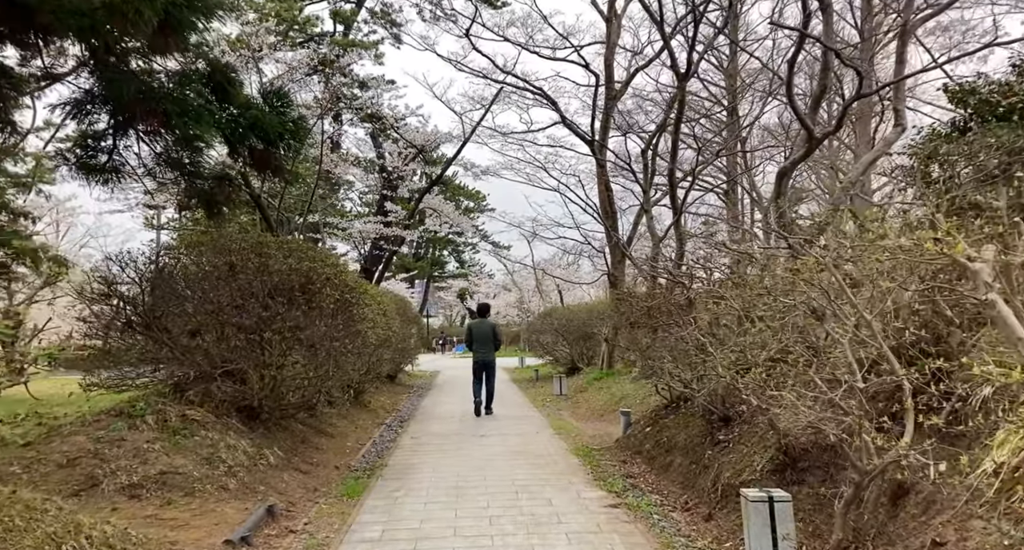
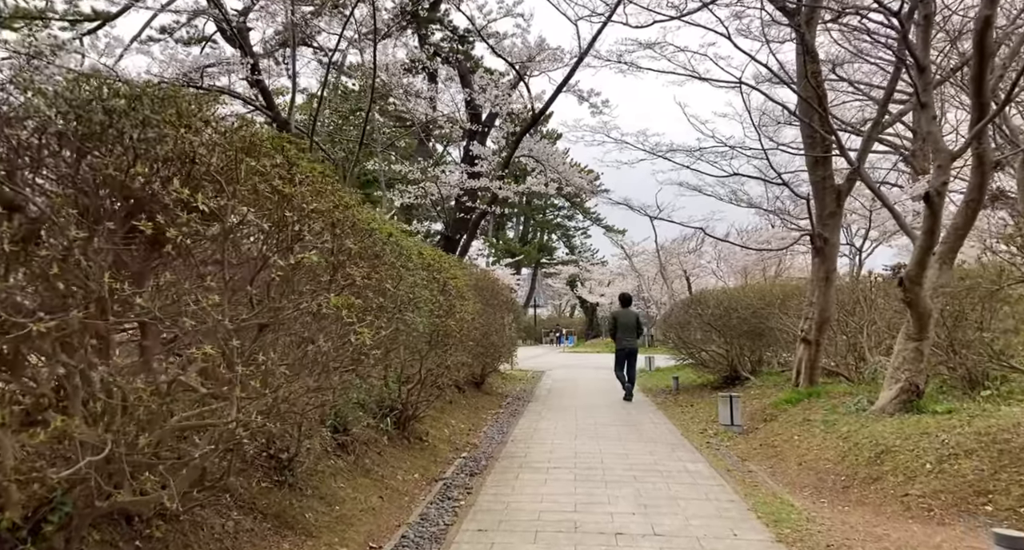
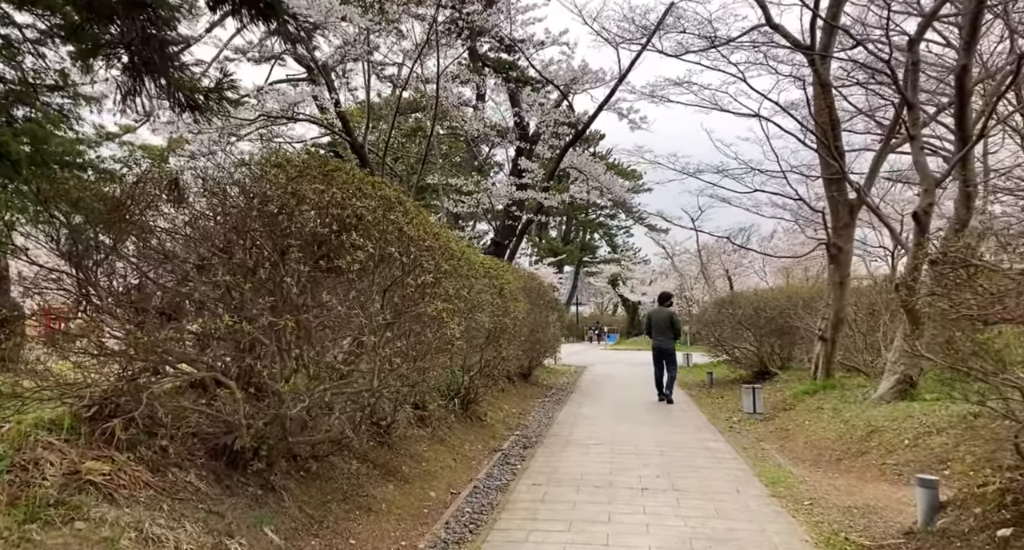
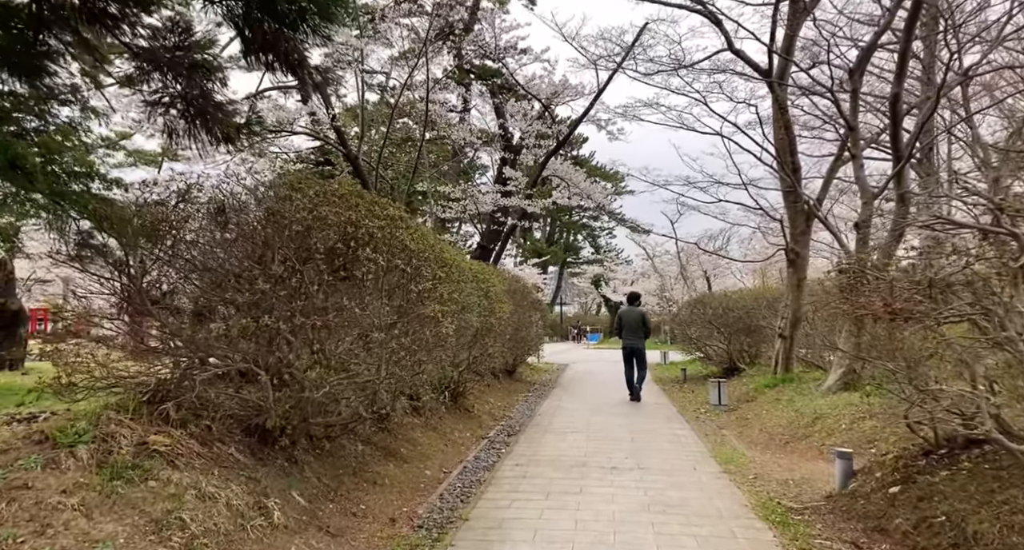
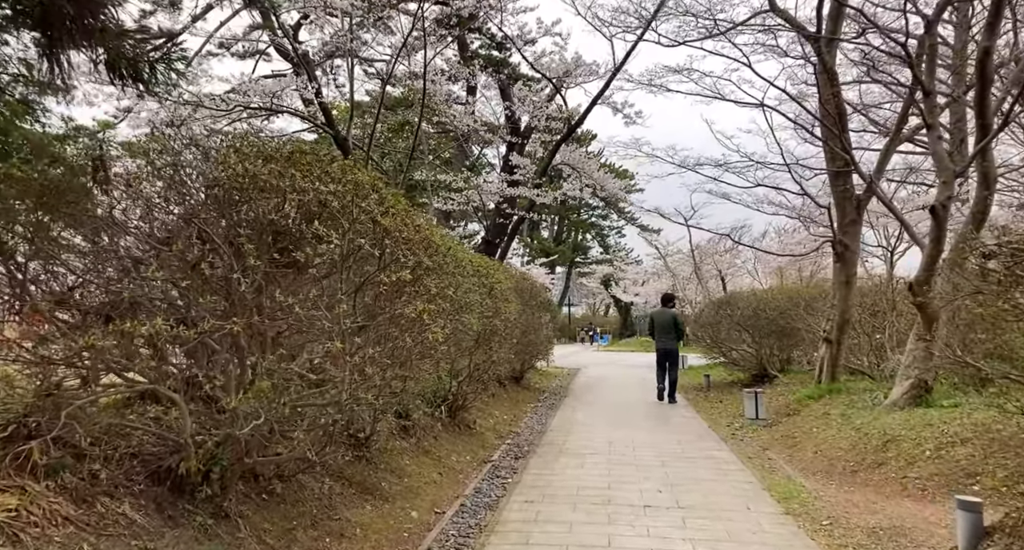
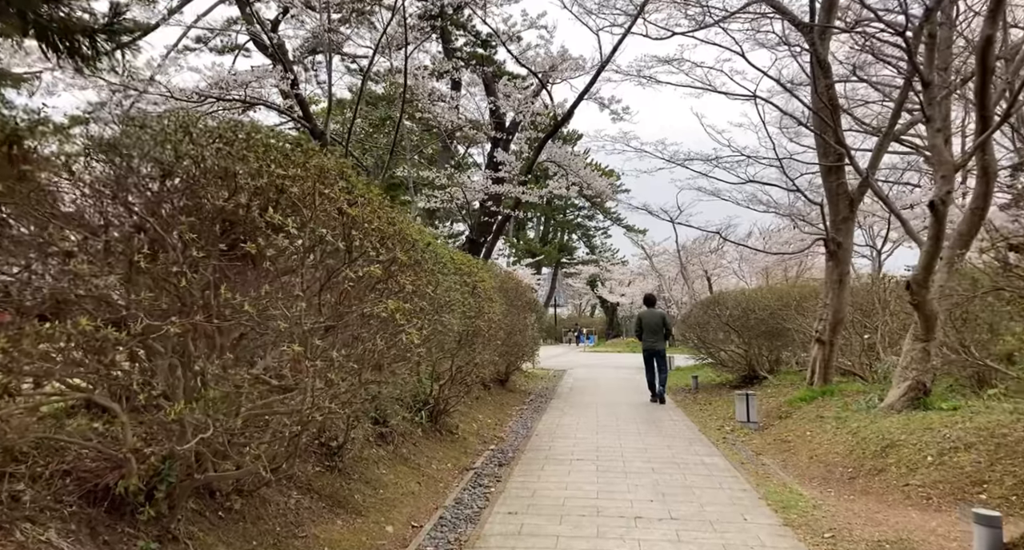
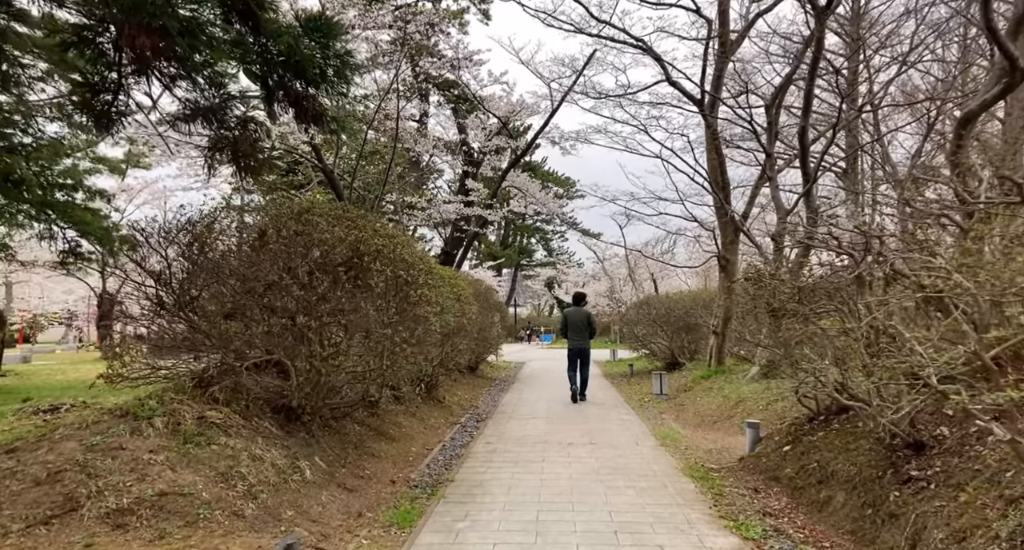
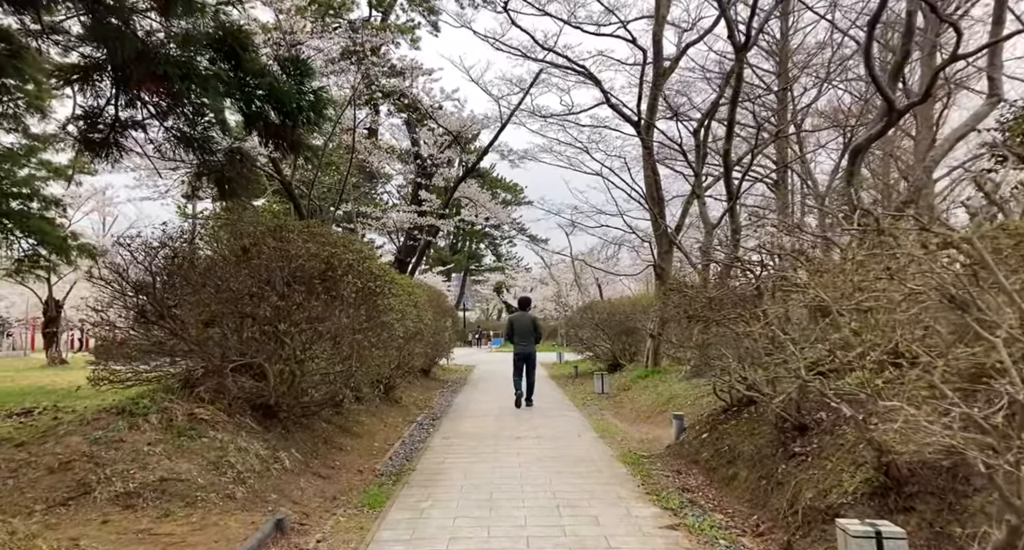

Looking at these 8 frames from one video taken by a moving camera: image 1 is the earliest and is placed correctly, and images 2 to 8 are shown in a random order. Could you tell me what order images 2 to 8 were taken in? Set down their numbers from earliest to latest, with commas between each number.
8, 7, 4, 3, 5, 6, 2
